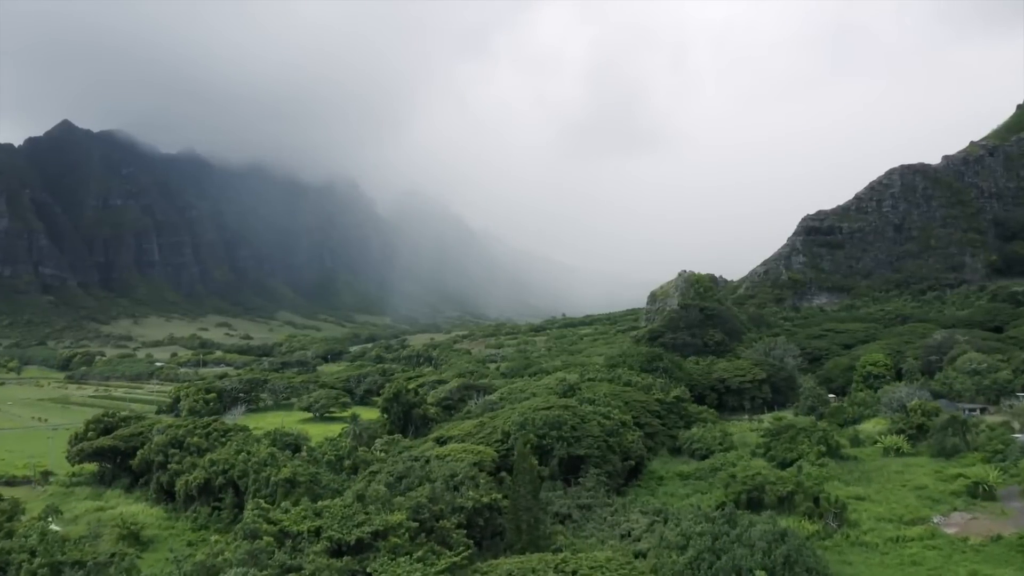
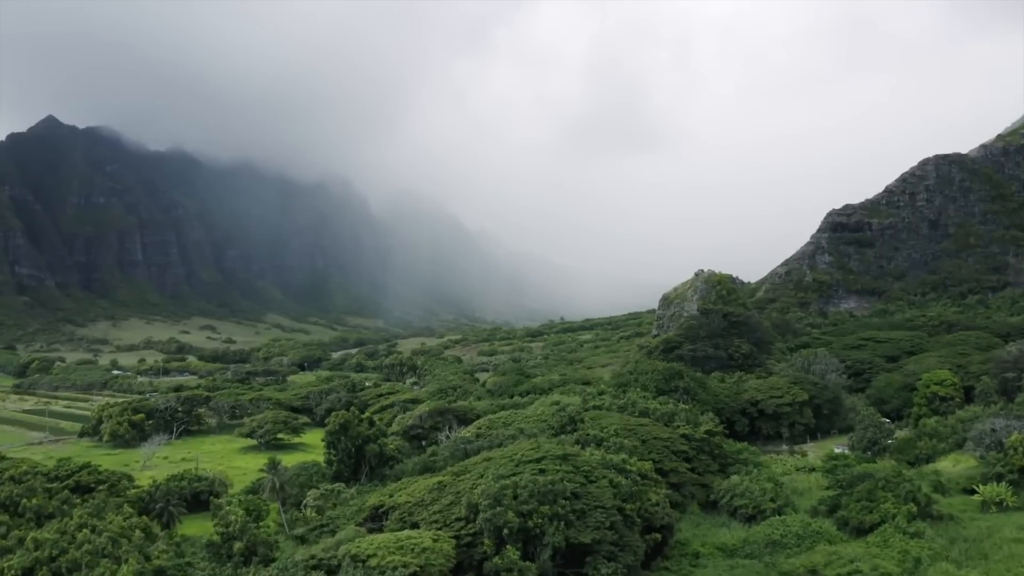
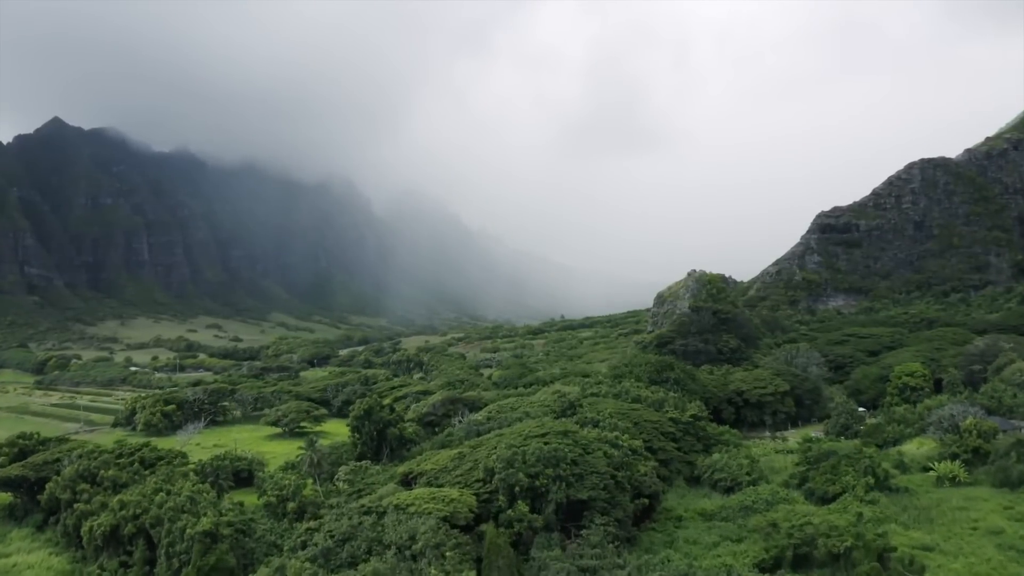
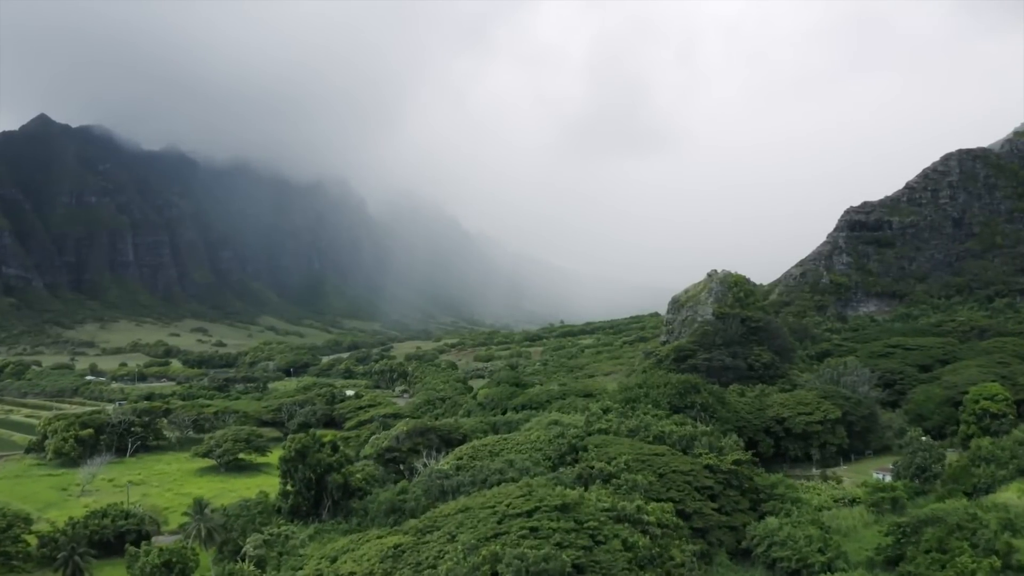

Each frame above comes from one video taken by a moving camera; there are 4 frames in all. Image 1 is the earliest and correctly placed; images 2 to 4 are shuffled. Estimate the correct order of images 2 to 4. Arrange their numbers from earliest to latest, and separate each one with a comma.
3, 2, 4
